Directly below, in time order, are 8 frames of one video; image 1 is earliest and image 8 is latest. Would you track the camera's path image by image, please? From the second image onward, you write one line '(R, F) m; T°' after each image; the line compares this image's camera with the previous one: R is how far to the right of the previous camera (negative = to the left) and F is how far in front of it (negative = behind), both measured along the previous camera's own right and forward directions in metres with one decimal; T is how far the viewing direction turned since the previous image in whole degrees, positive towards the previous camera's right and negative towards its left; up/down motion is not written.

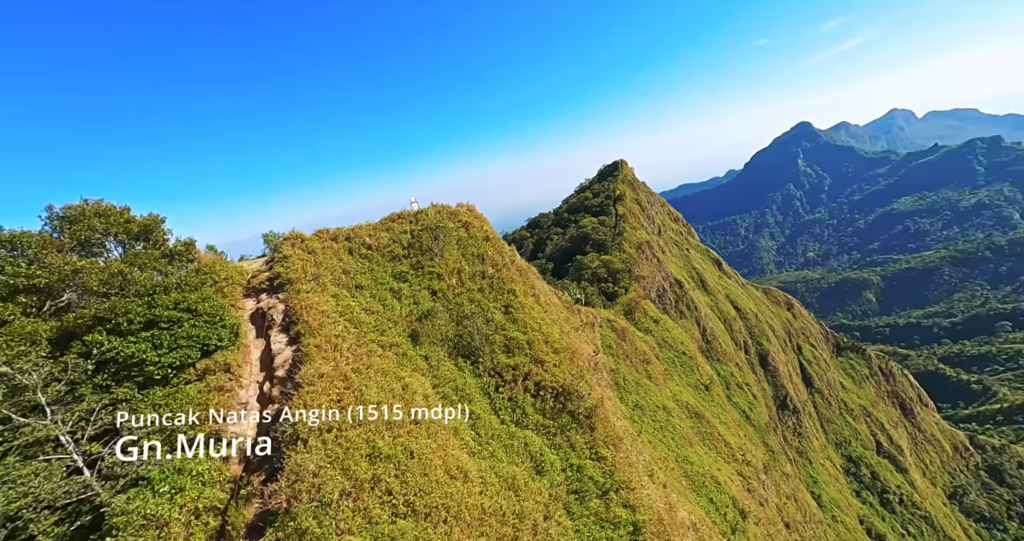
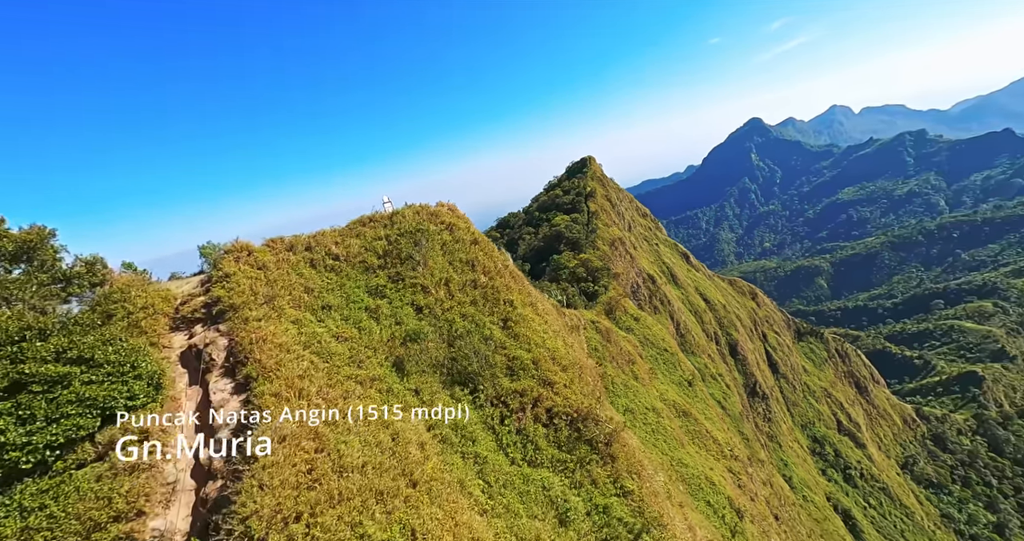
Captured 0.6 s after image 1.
(-3.4, +2.3) m; +8°
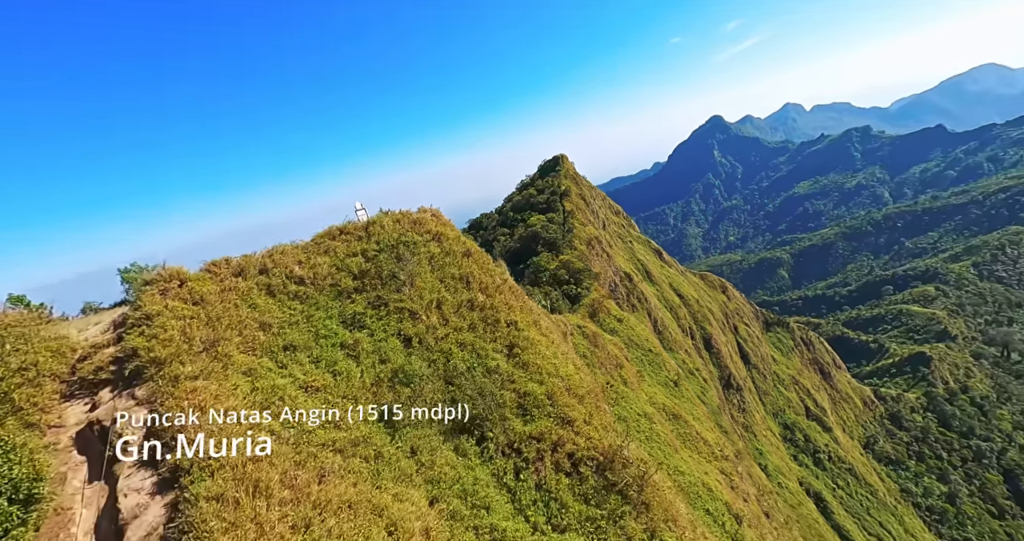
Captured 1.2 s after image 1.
(-2.6, +1.9) m; +6°
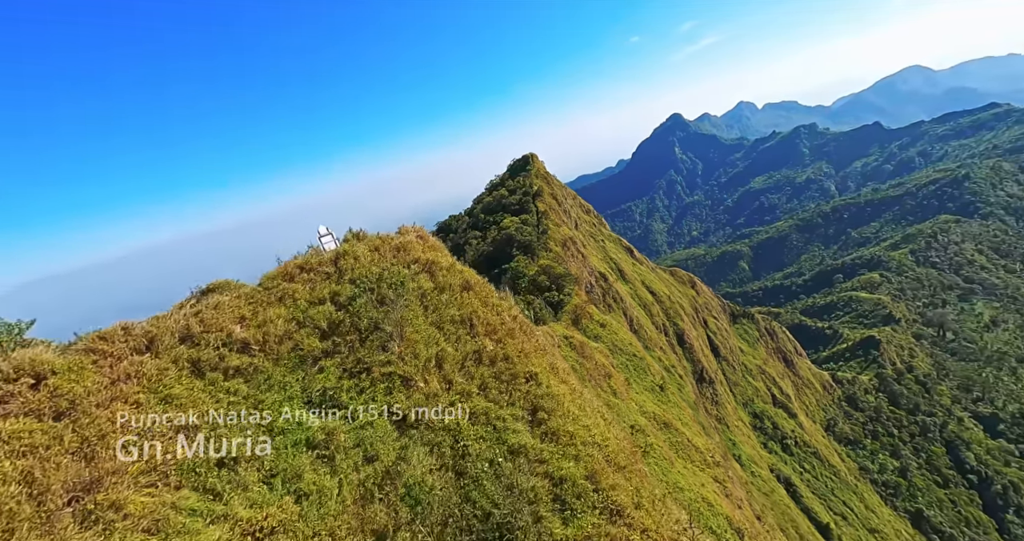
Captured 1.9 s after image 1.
(-2.7, +2.1) m; +7°
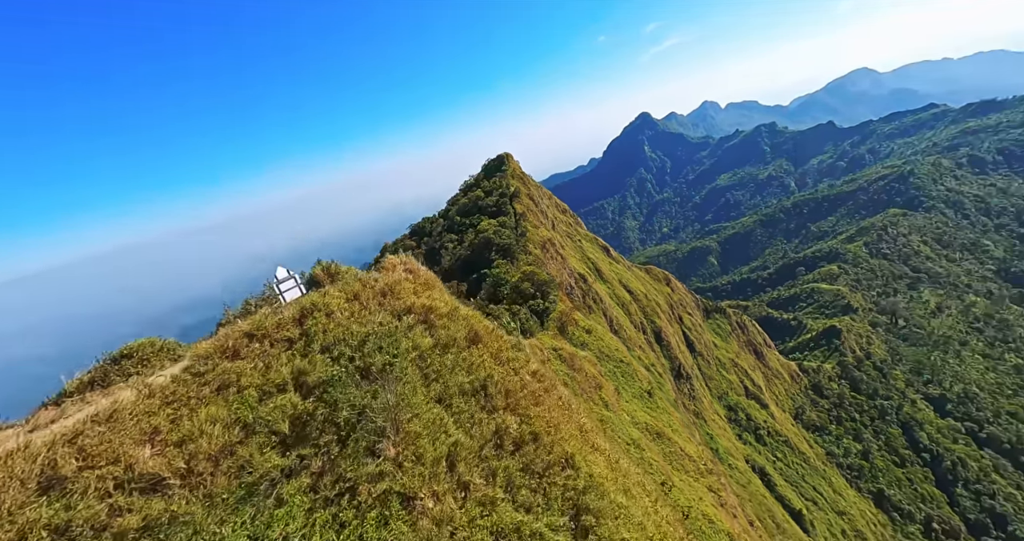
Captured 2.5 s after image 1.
(-2.1, +1.3) m; +5°
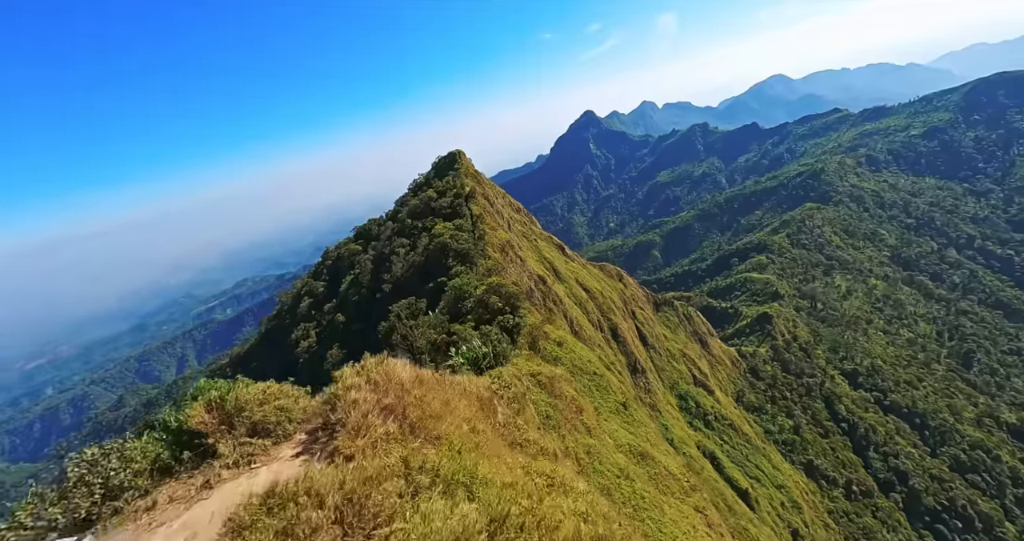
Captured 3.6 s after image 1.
(-4.3, +2.2) m; +10°
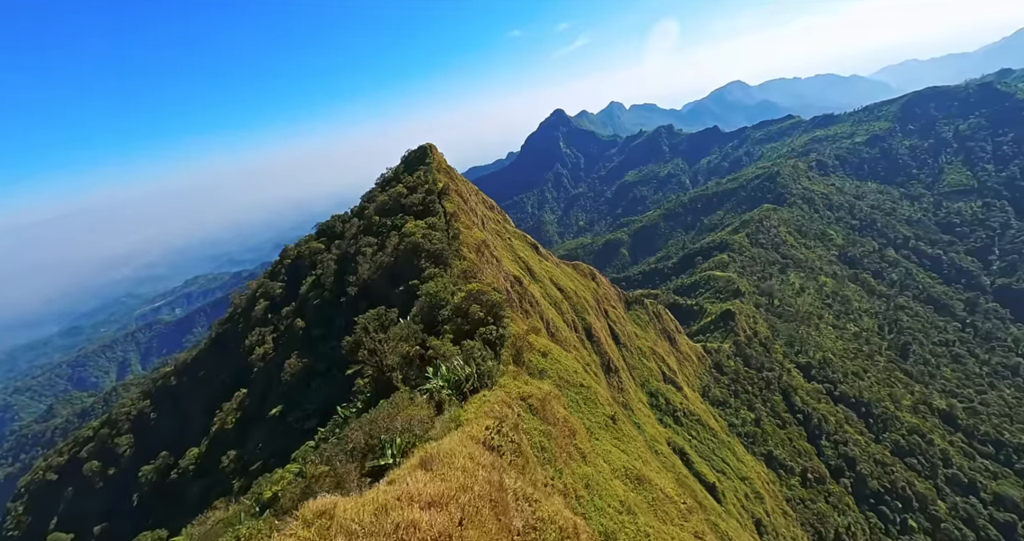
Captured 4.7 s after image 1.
(-2.9, +1.2) m; +6°
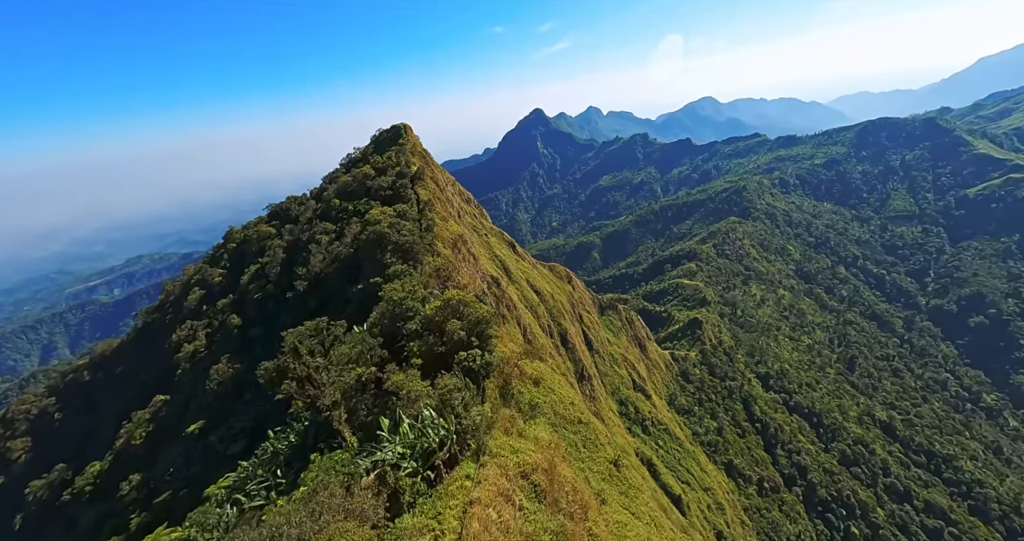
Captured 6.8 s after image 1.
(-2.9, +1.9) m; +6°
